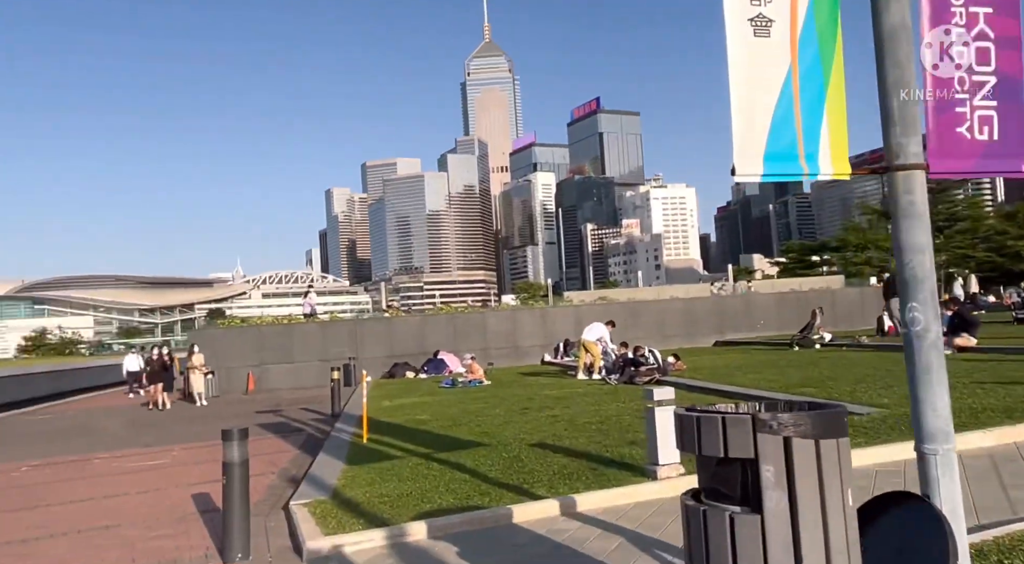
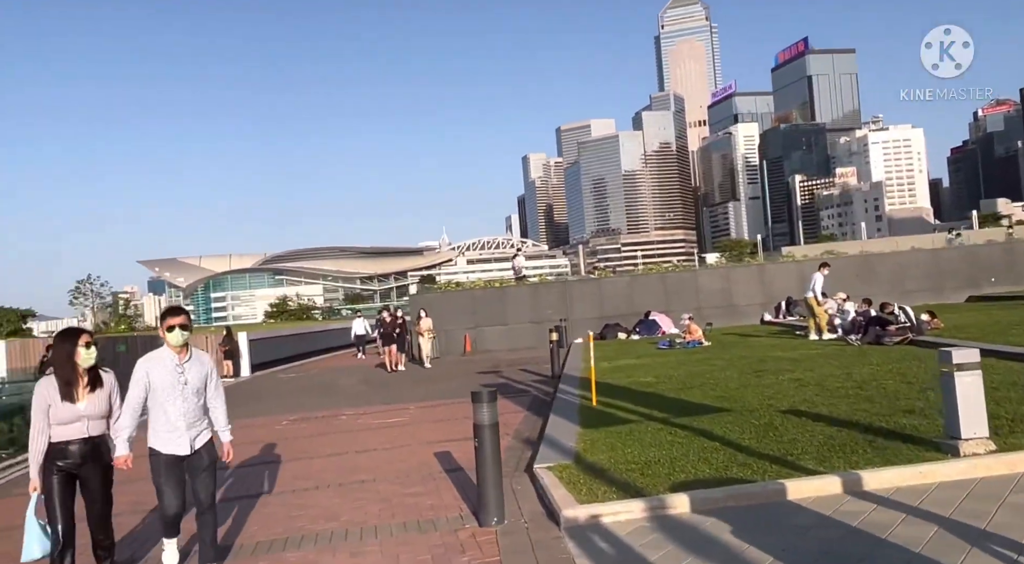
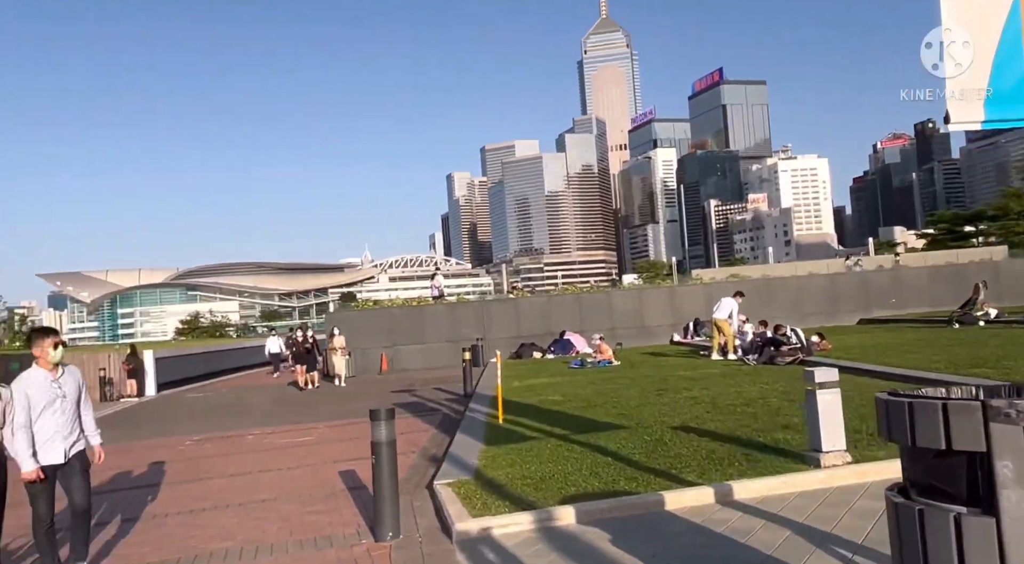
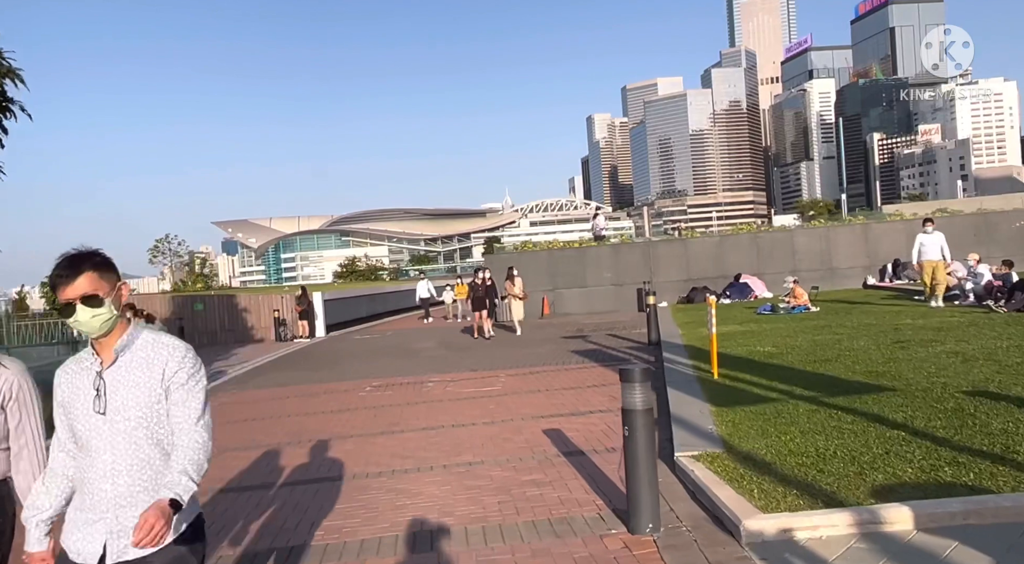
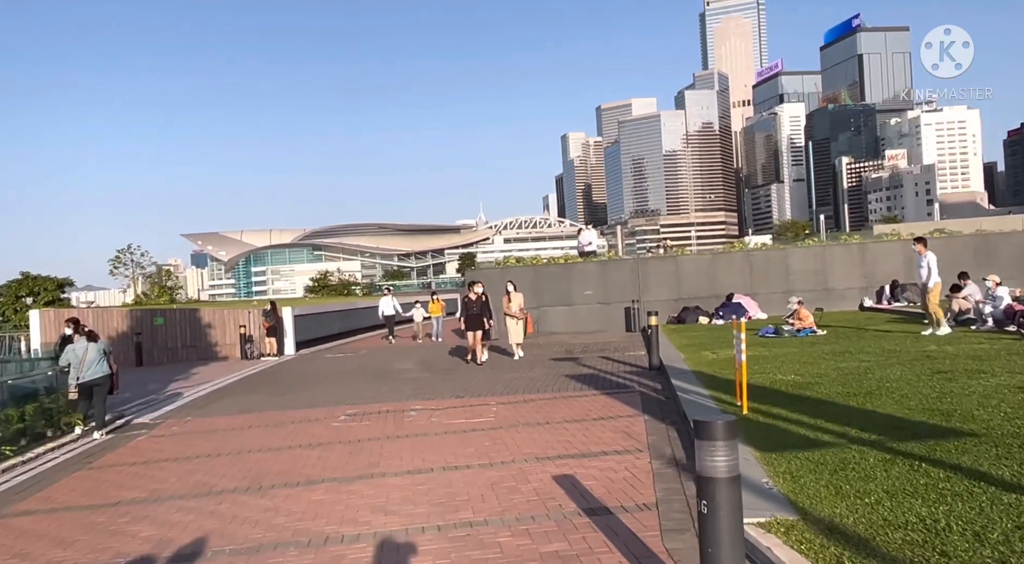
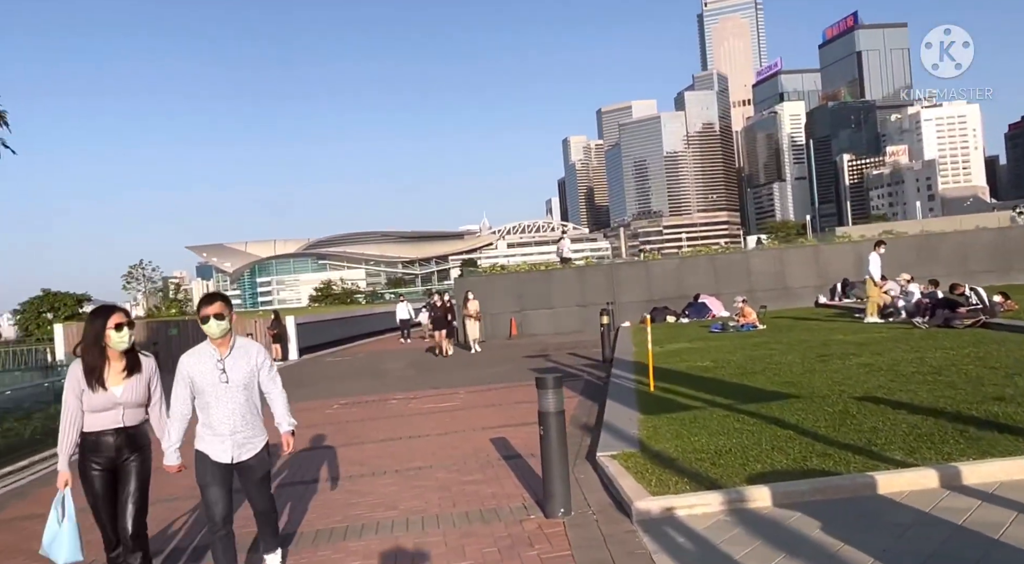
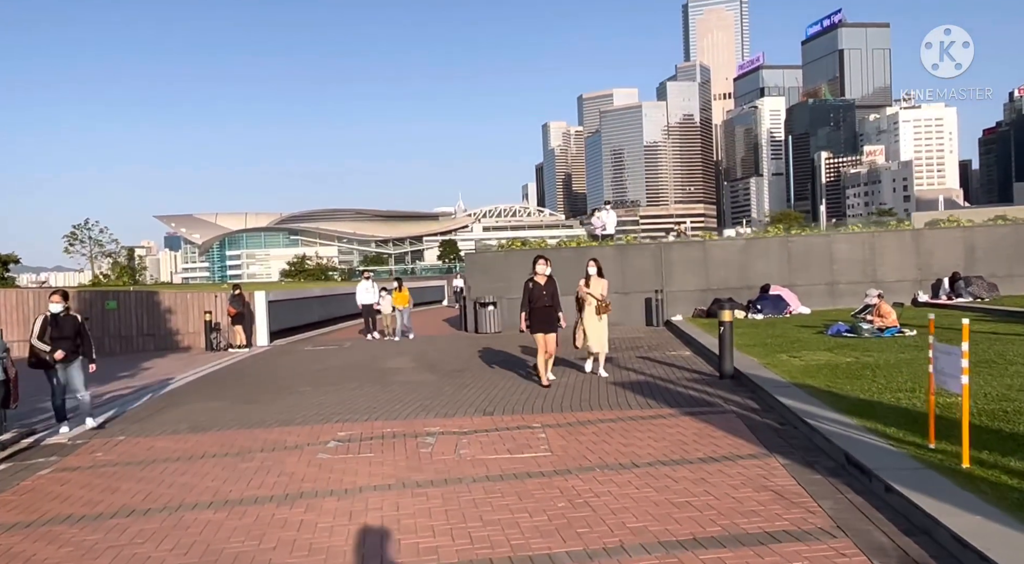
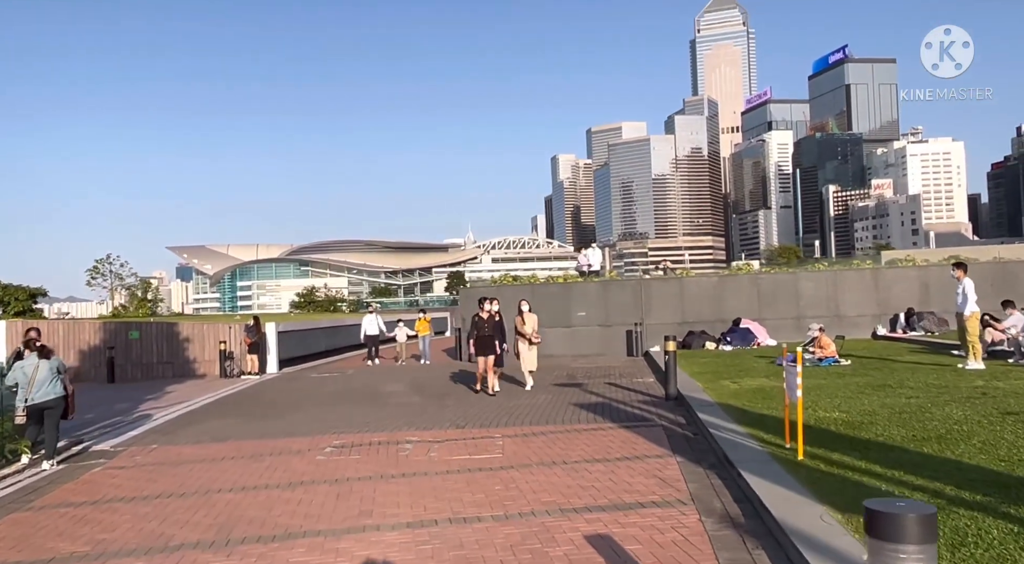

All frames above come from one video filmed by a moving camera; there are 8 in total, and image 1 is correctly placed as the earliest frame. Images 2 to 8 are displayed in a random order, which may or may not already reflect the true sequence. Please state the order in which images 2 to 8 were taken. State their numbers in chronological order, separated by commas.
3, 2, 6, 4, 5, 8, 7
